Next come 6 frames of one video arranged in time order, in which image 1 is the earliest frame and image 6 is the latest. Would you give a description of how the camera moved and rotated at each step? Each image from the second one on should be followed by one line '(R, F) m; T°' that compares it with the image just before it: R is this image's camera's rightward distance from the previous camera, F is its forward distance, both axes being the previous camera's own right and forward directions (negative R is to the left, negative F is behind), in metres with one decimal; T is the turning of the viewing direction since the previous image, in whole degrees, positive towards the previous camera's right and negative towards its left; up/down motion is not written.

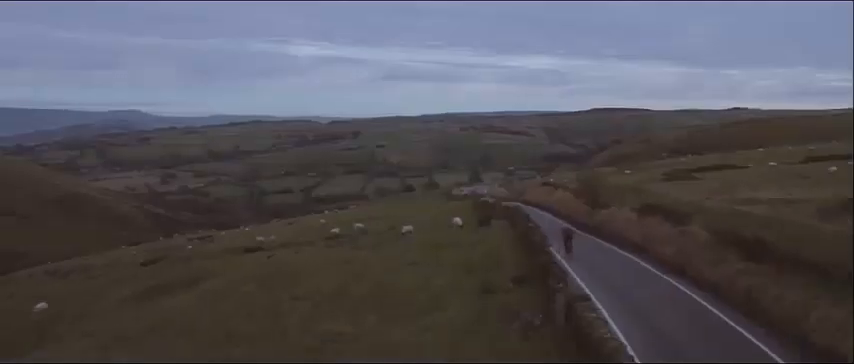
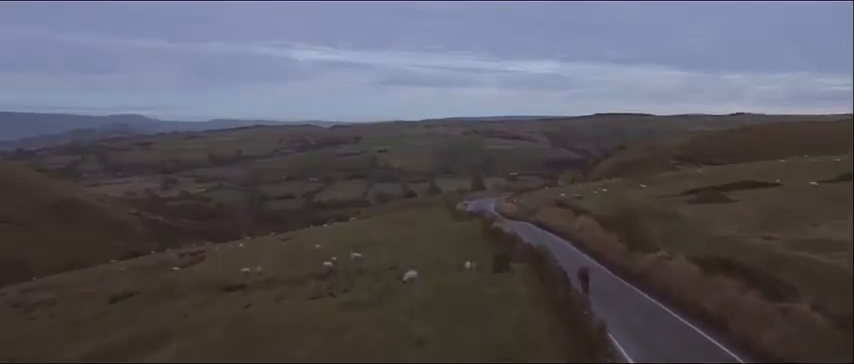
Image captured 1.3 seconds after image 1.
(-0.1, +3.0) m; 0°
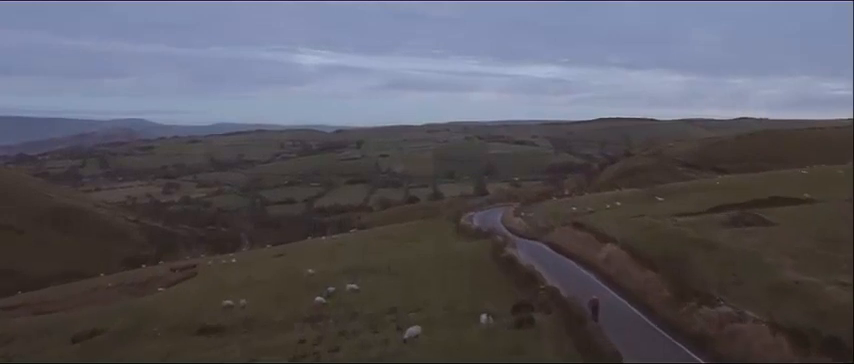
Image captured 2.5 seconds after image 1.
(-0.1, +2.8) m; 0°
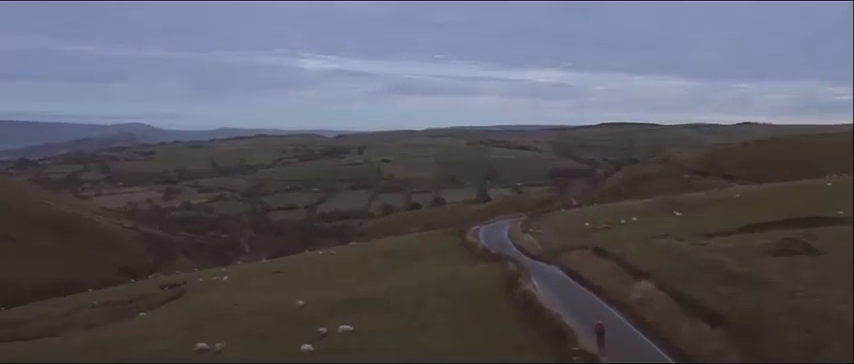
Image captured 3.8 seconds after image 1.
(-0.1, +2.9) m; 0°
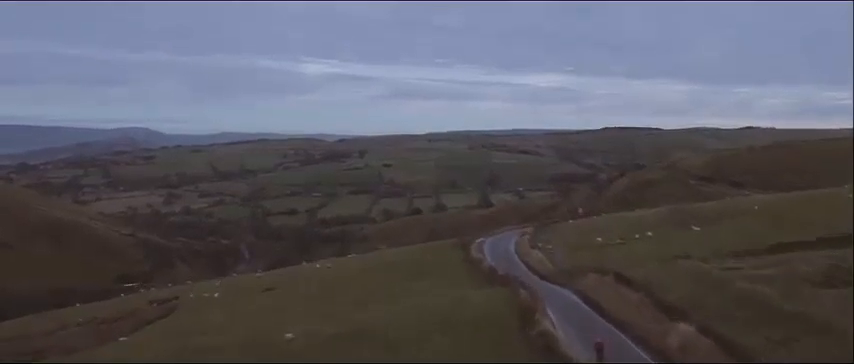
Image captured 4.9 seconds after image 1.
(0.0, +2.5) m; 0°
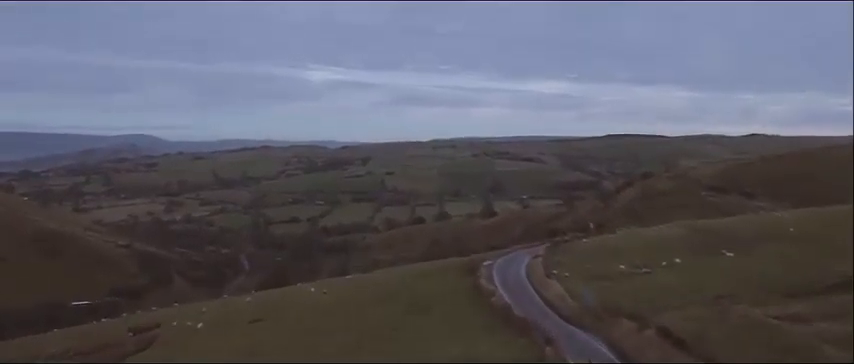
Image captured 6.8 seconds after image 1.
(-0.1, +4.1) m; 0°
